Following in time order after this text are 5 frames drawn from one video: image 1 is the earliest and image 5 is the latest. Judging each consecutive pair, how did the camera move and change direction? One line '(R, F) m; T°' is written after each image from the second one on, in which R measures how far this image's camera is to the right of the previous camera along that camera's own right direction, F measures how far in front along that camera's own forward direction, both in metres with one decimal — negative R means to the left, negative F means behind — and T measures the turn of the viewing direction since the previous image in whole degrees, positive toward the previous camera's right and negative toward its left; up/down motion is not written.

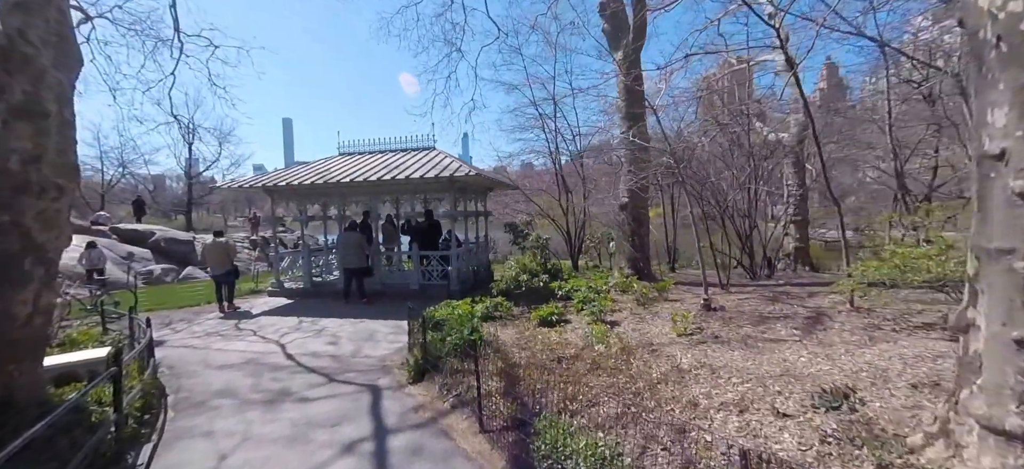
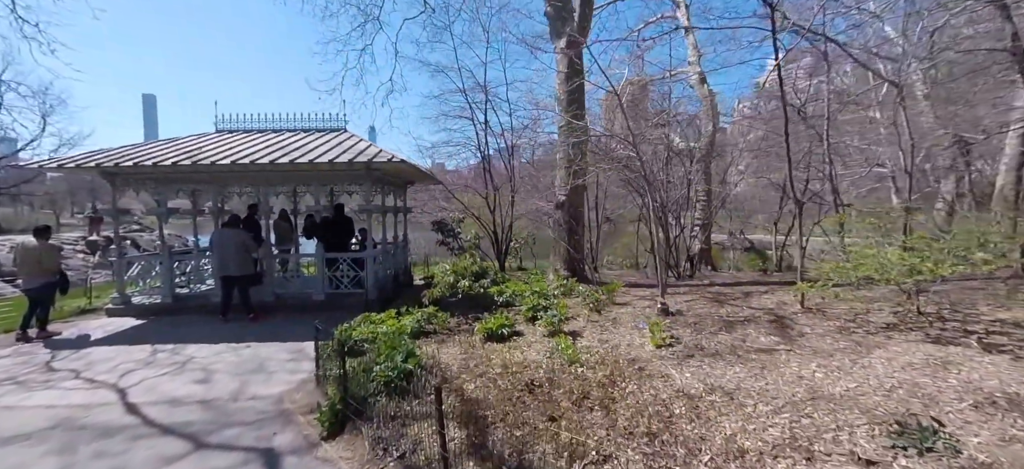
(-0.4, +0.9) m; +13°
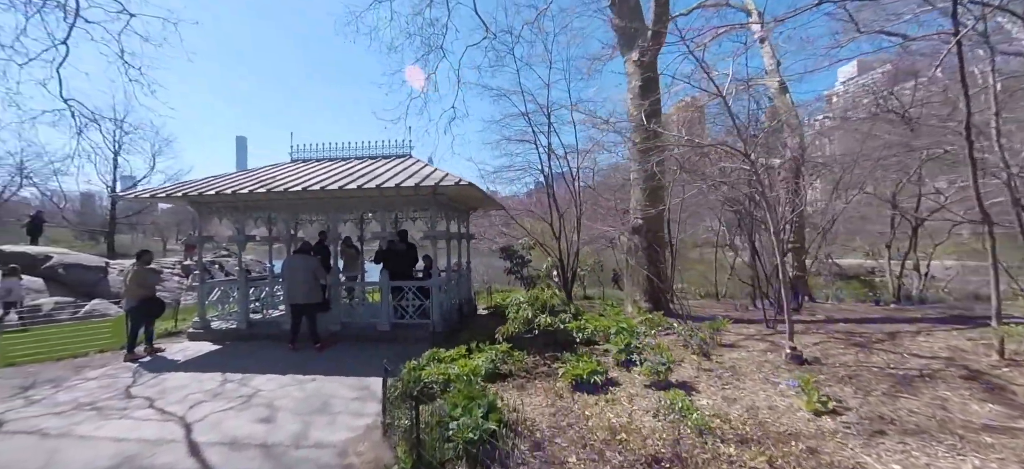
(-0.4, +0.6) m; -8°
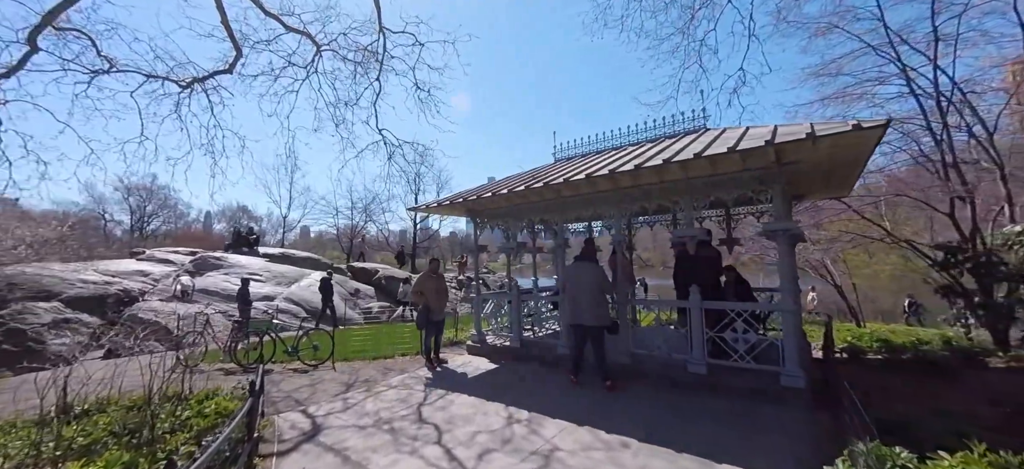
(-1.7, +1.9) m; -31°
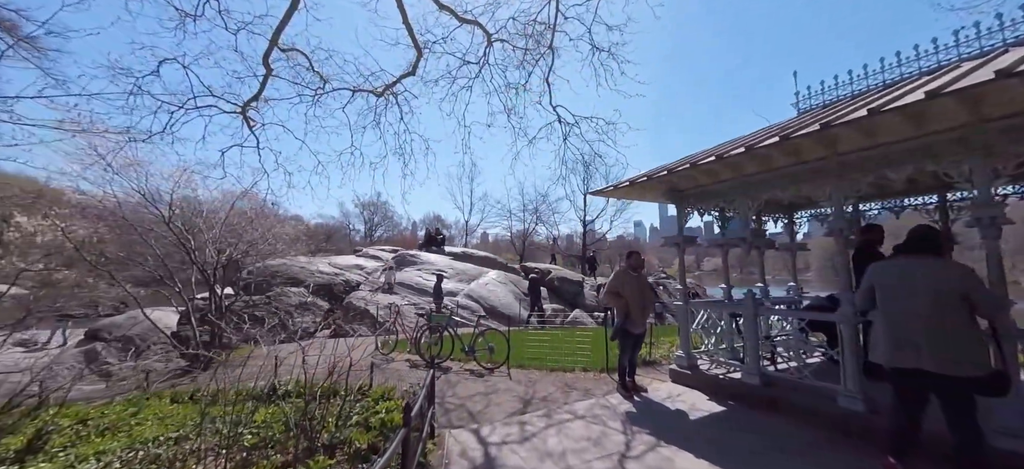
(-0.6, +1.4) m; -23°
